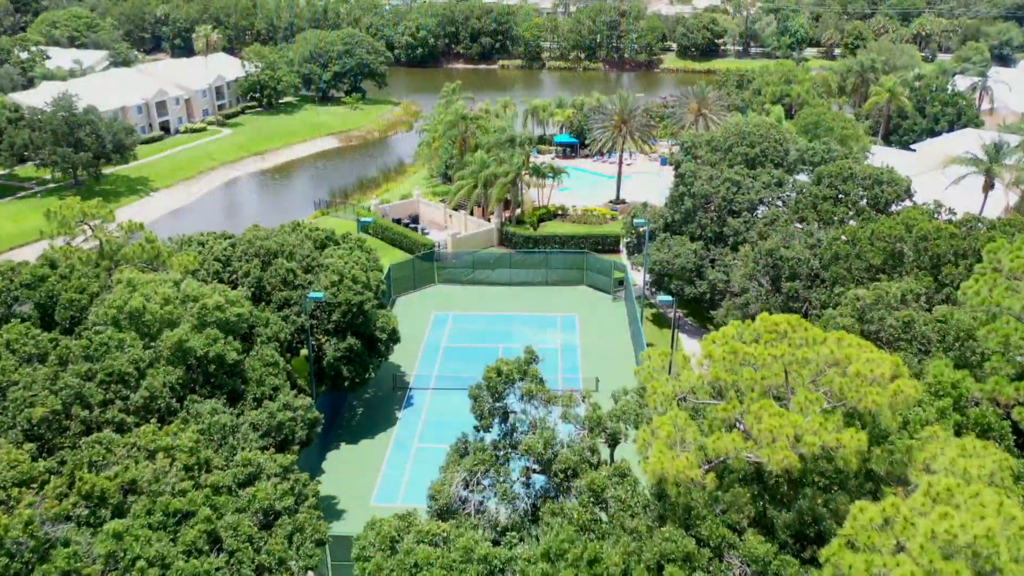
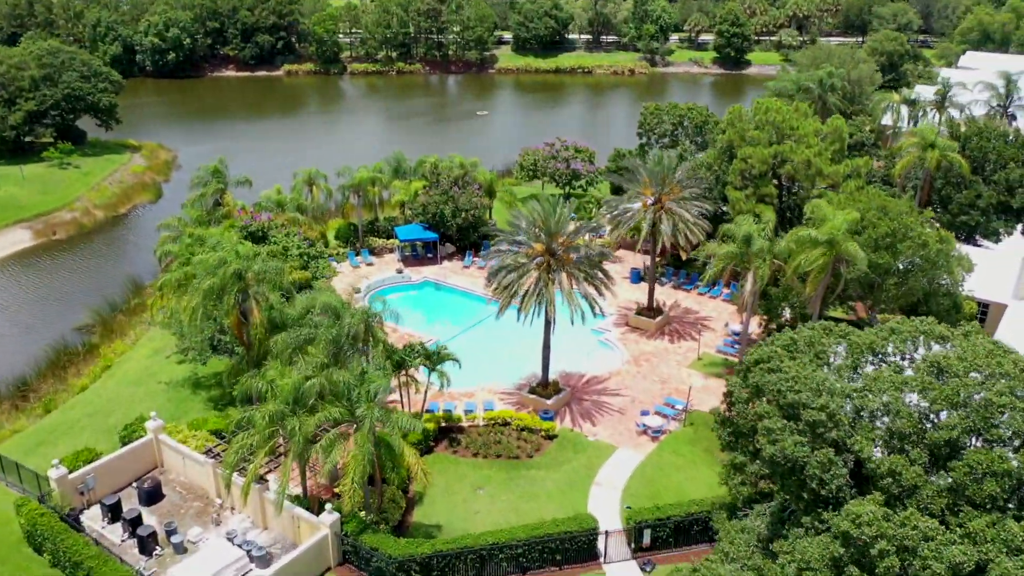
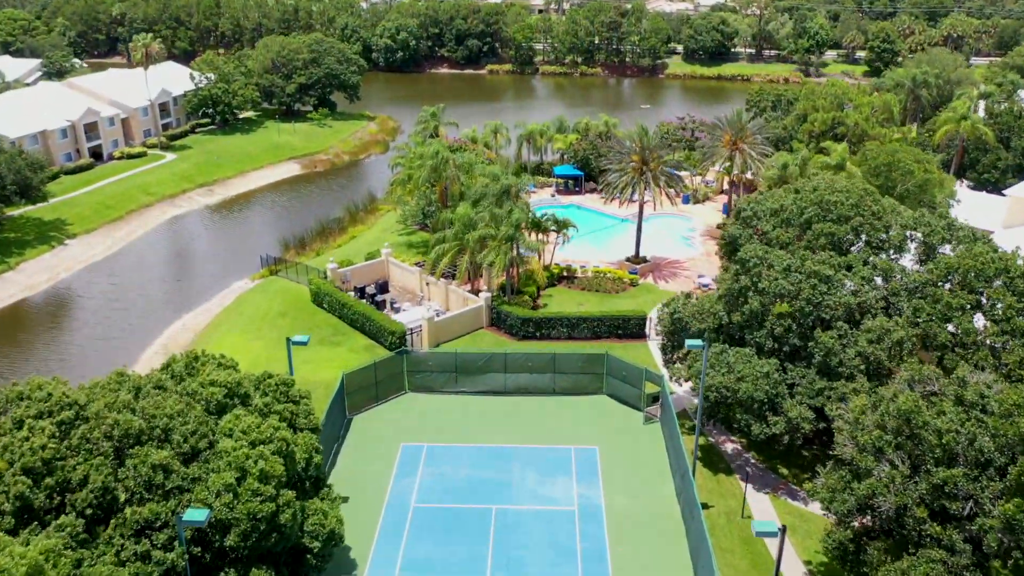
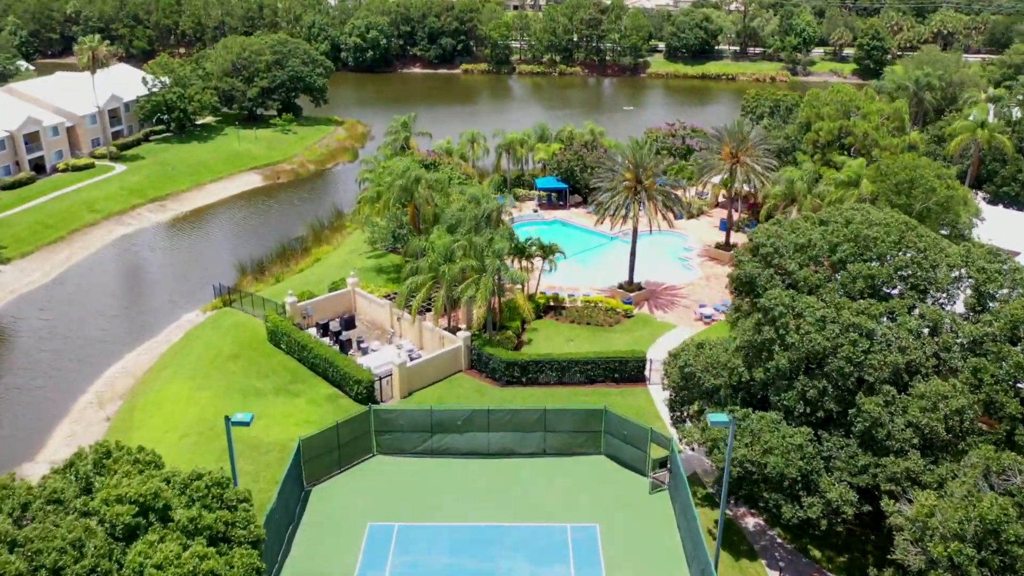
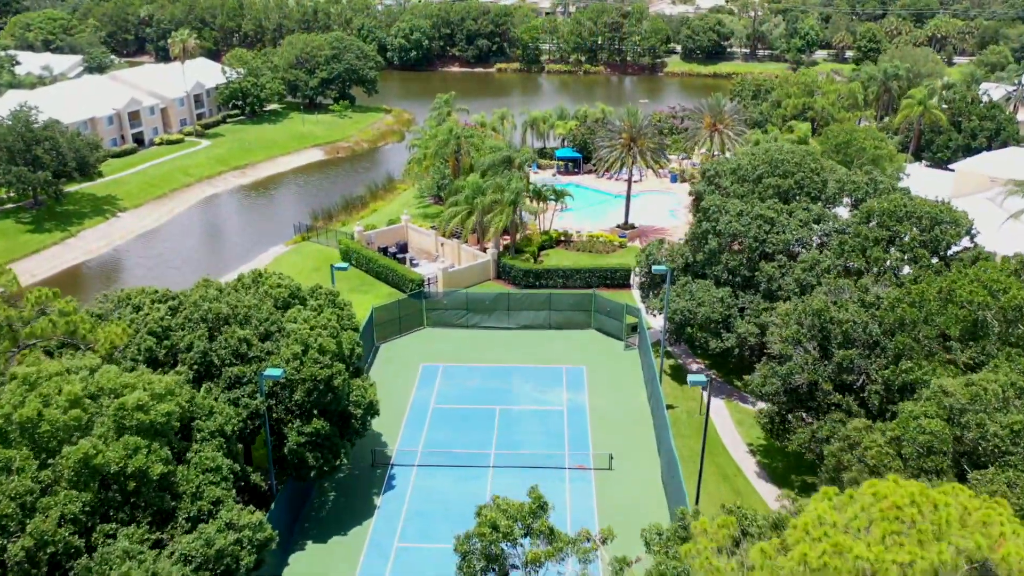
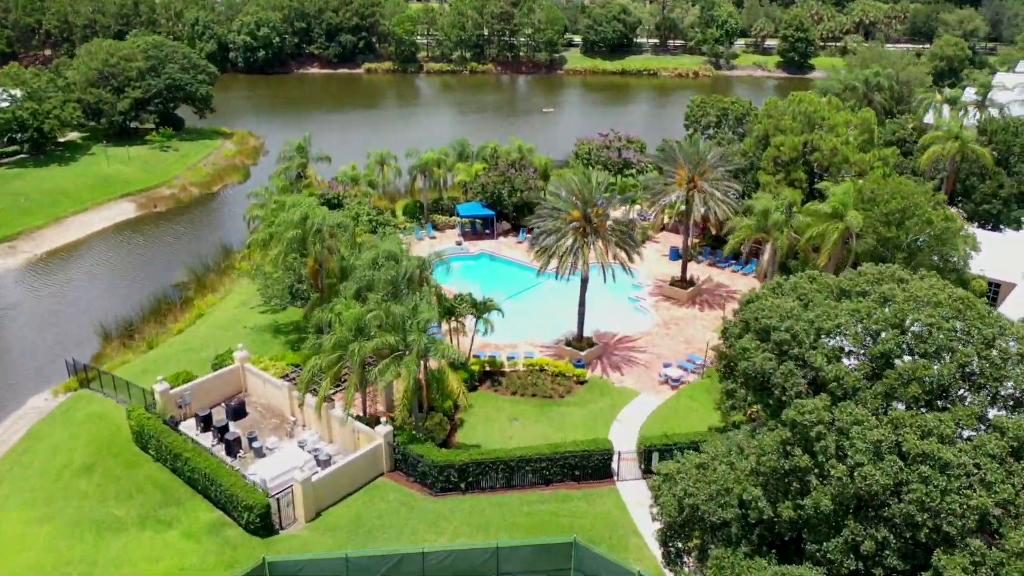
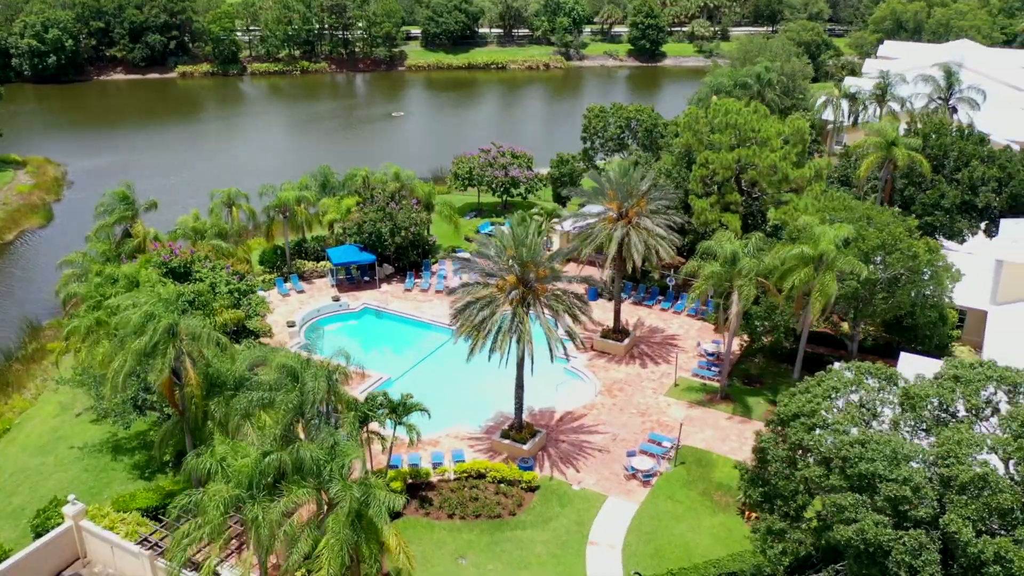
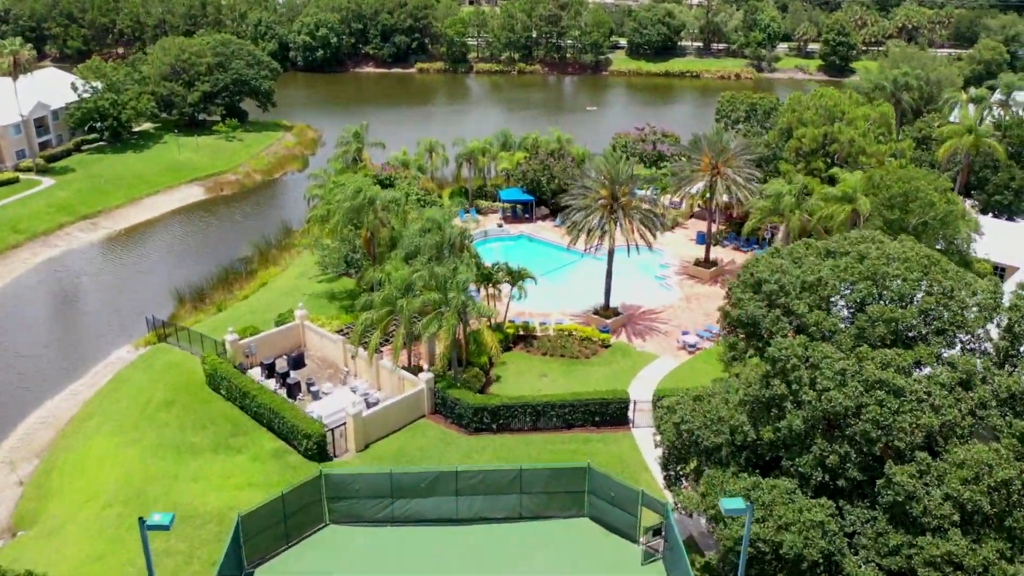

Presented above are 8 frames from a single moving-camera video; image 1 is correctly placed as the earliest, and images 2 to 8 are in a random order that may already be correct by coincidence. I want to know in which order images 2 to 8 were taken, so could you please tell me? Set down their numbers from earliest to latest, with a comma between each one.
5, 3, 4, 8, 6, 2, 7
